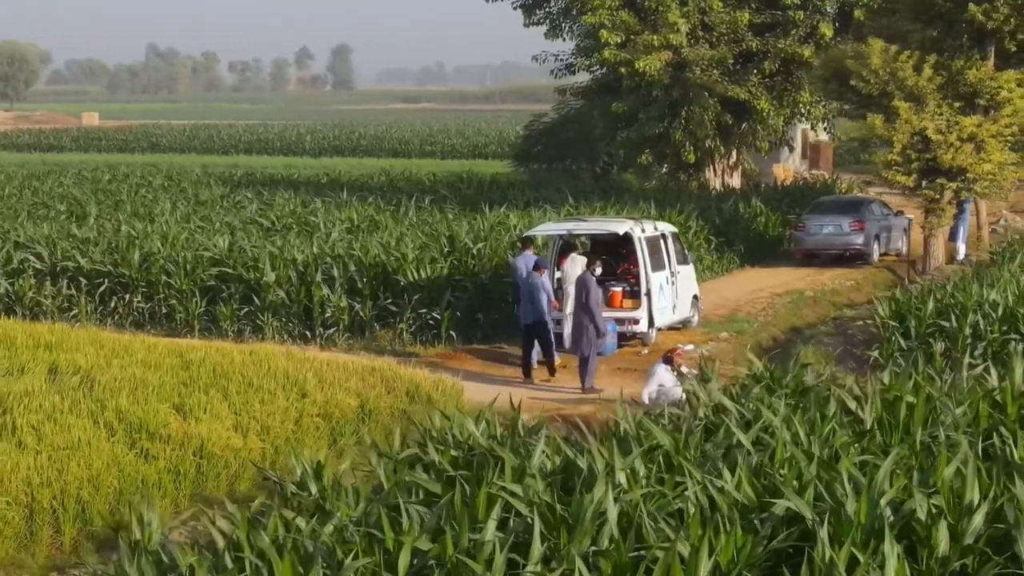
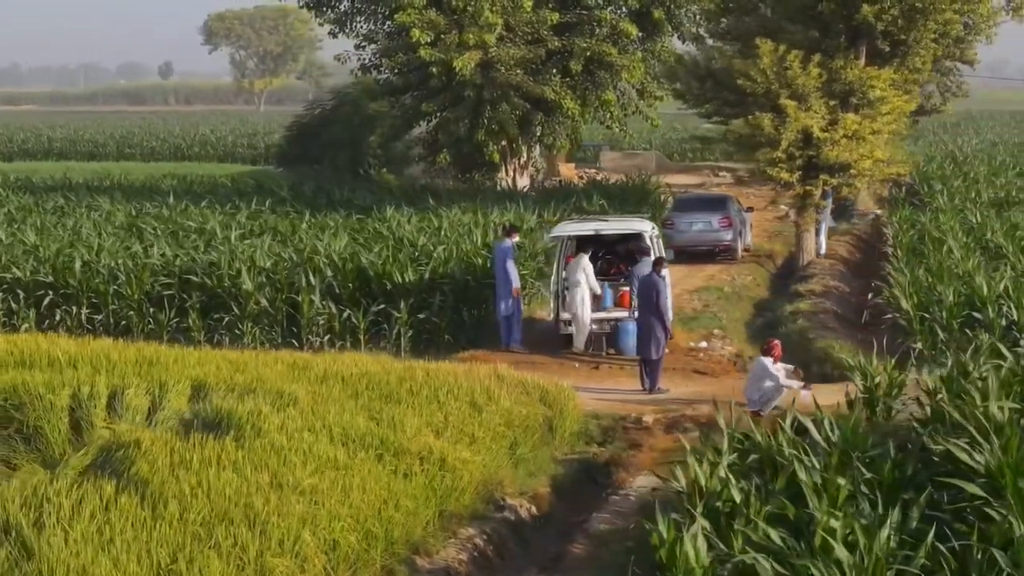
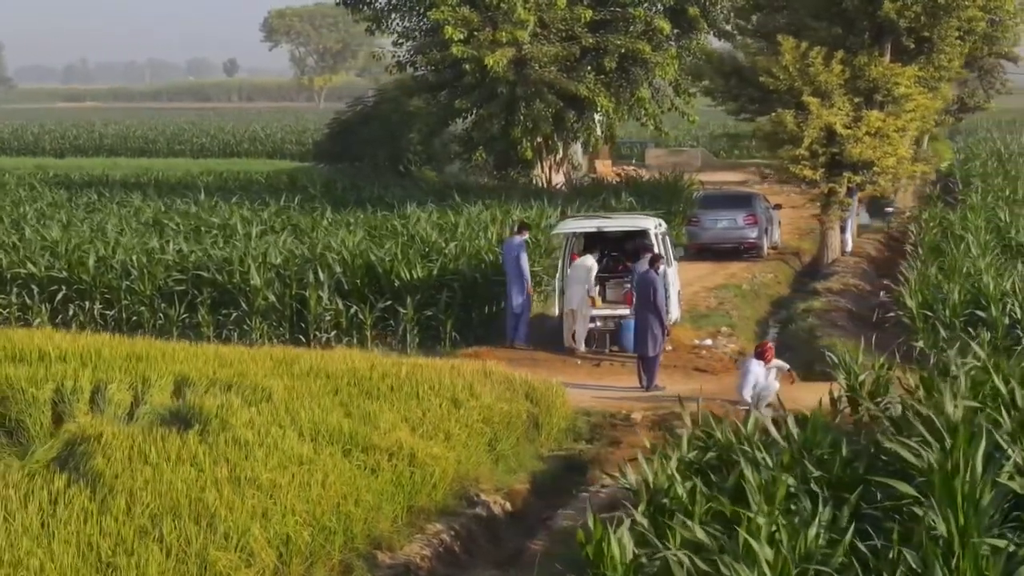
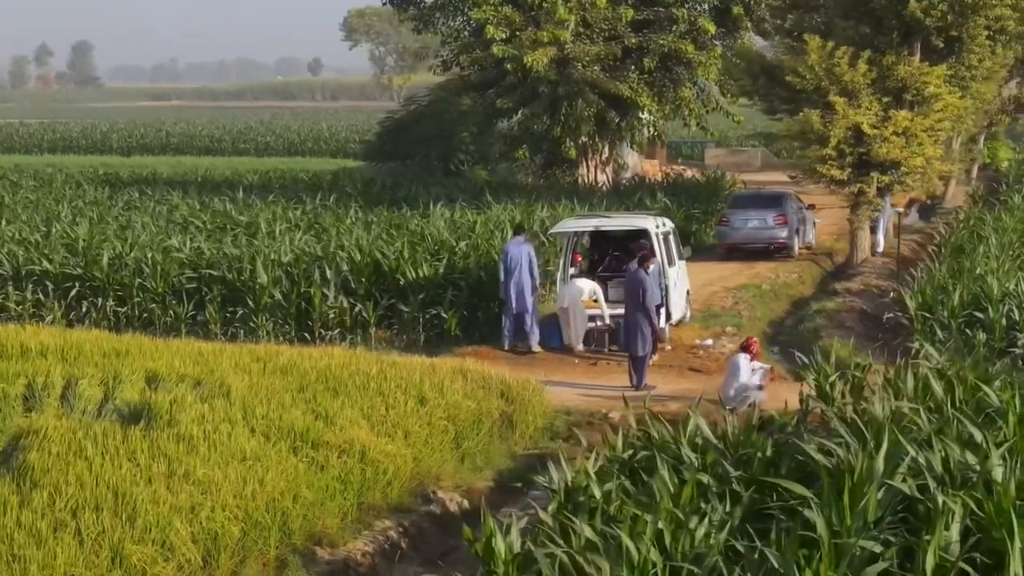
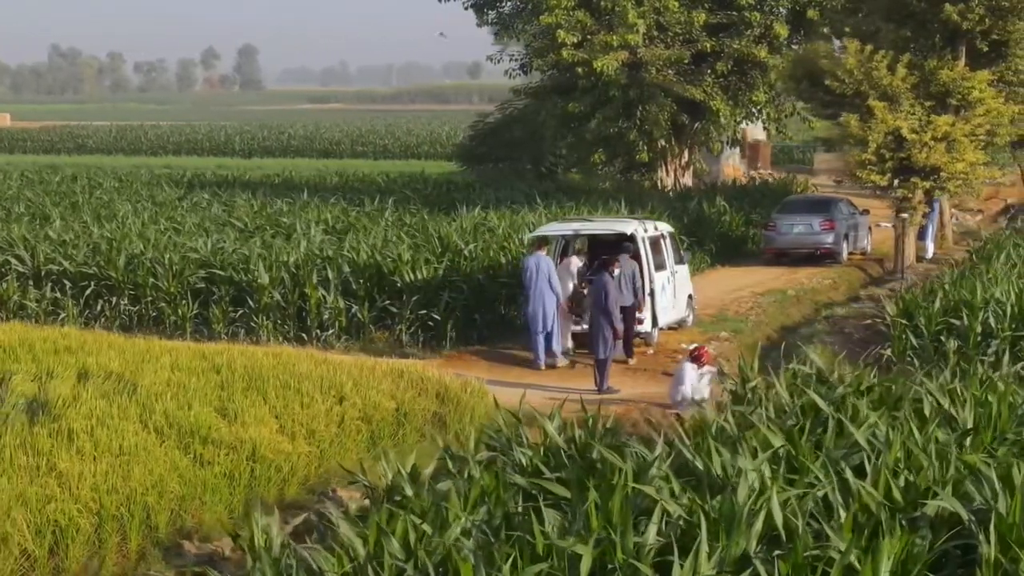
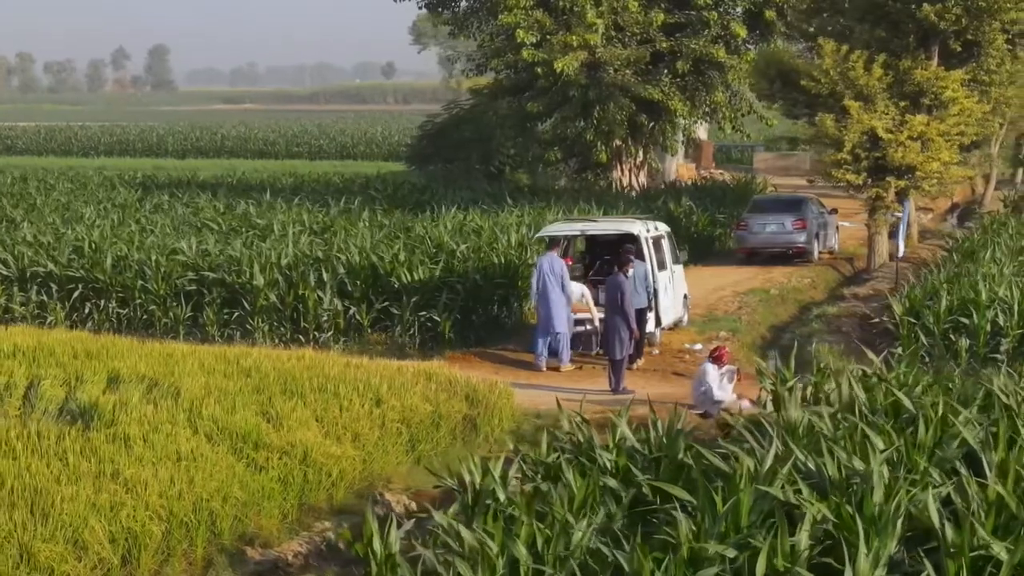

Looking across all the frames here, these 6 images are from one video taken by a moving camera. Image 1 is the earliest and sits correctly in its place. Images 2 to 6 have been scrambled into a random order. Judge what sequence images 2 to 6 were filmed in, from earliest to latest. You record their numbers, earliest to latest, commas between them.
5, 6, 4, 3, 2
